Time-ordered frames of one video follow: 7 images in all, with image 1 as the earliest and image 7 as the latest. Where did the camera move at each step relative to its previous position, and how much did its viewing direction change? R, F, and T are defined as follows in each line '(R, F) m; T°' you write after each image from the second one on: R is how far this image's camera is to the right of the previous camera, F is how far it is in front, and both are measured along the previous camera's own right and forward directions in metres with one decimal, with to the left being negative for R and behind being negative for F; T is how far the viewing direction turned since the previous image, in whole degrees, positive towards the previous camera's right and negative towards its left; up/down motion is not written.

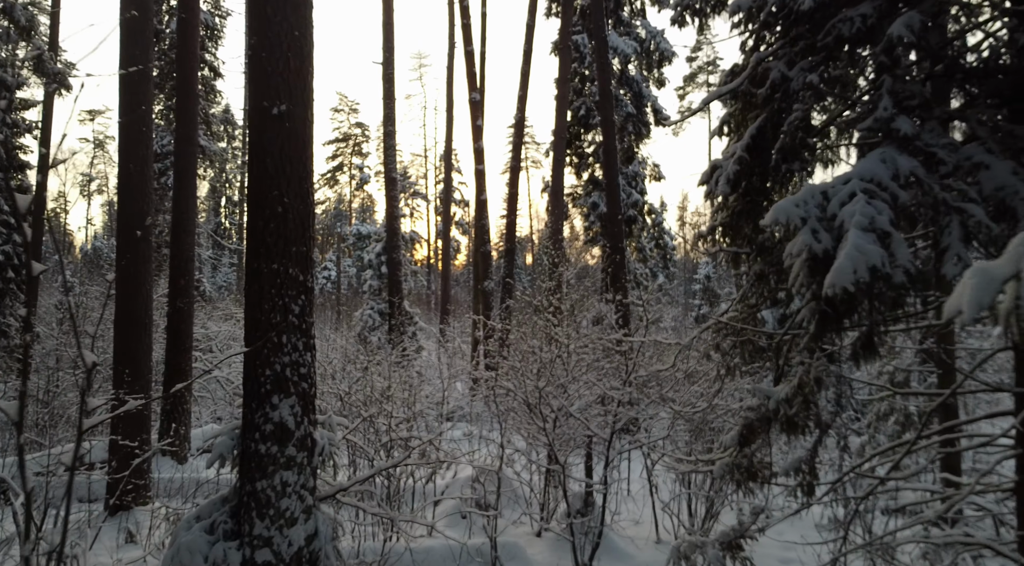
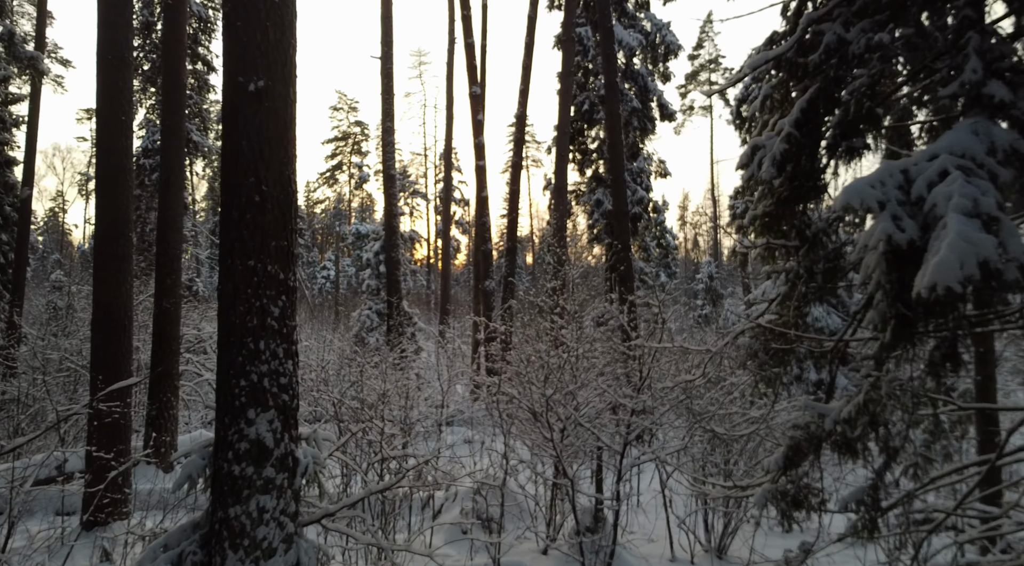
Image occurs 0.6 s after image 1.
(0.0, +0.5) m; 0°
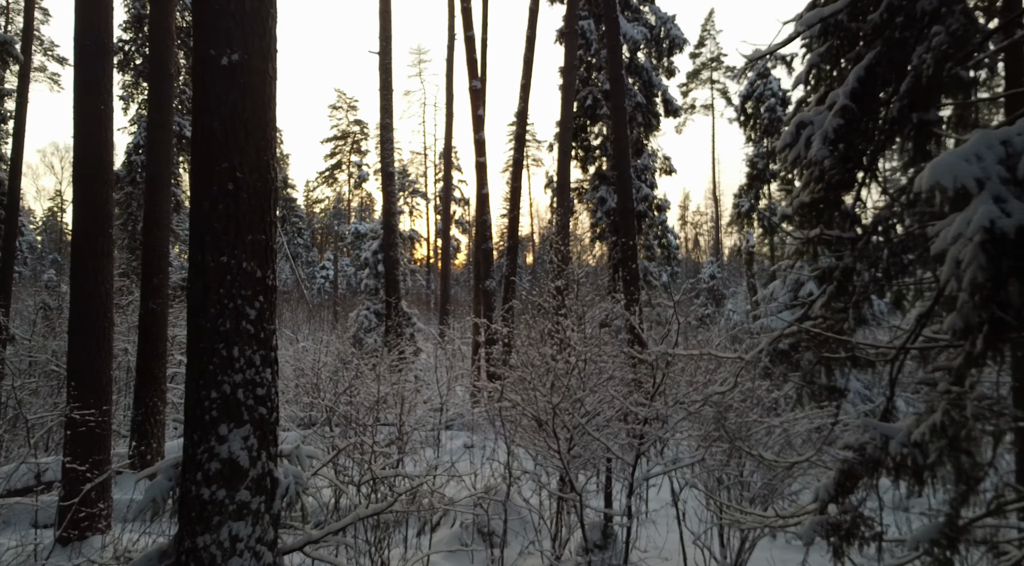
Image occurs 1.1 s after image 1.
(0.0, +0.4) m; 0°
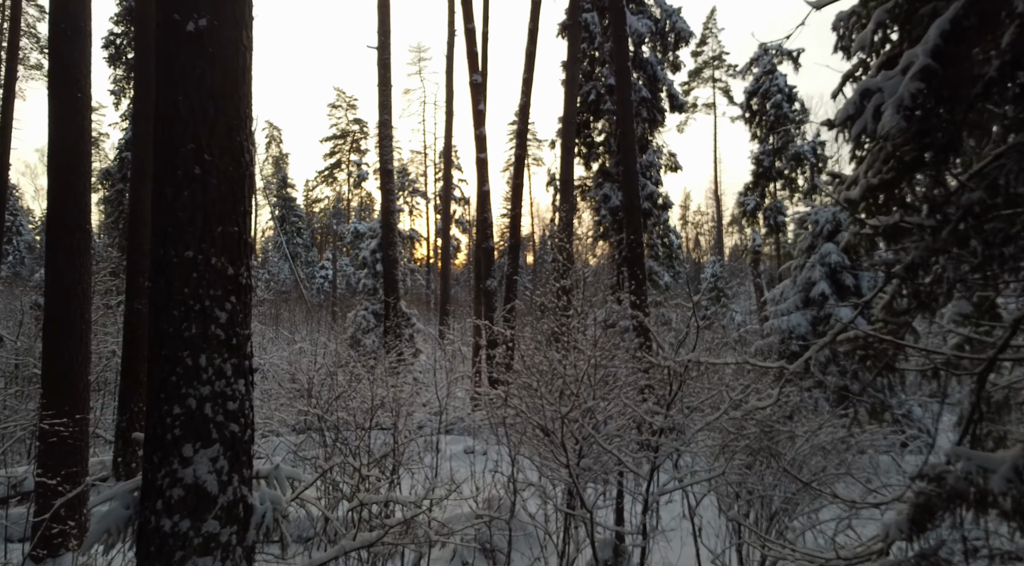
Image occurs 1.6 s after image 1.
(0.0, +0.4) m; 0°
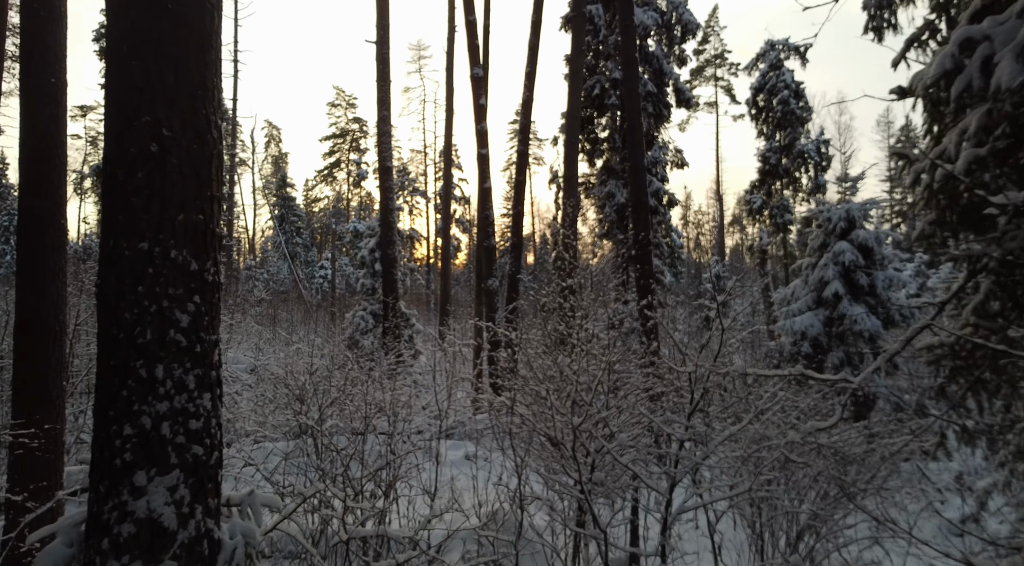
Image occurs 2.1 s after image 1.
(0.0, +0.4) m; 0°
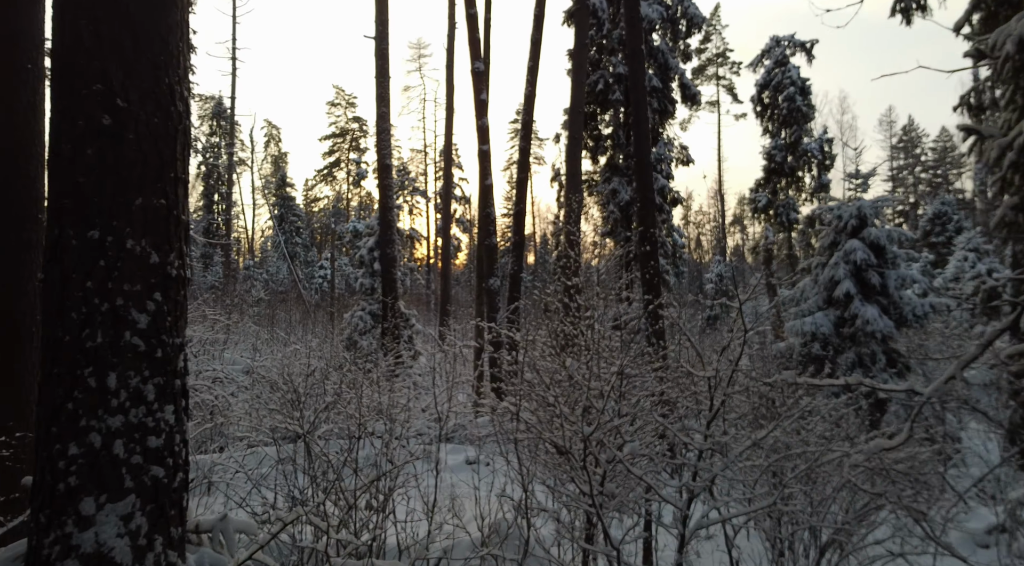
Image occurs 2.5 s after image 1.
(0.0, +0.3) m; 0°
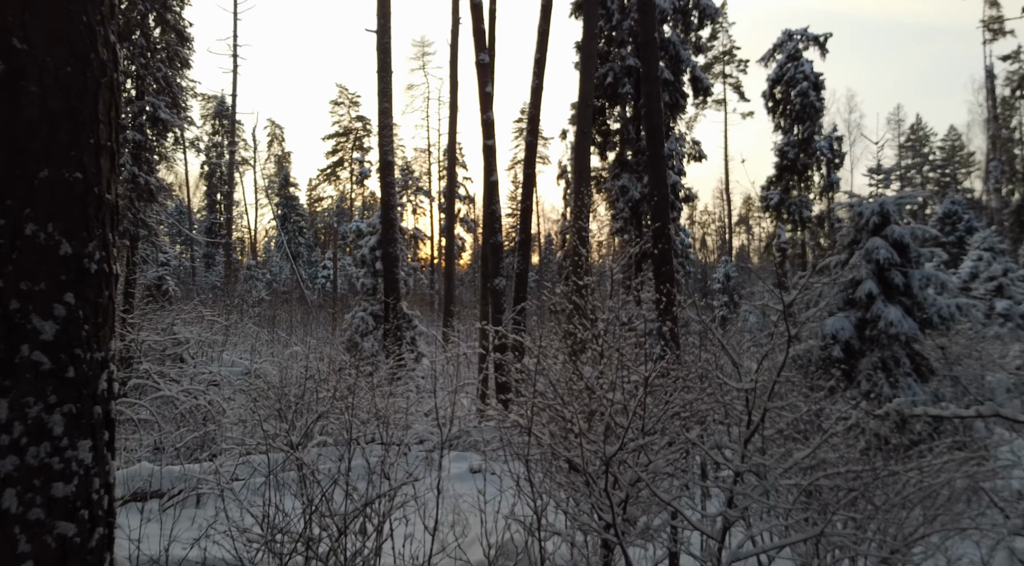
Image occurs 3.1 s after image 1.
(0.0, +0.5) m; 0°
